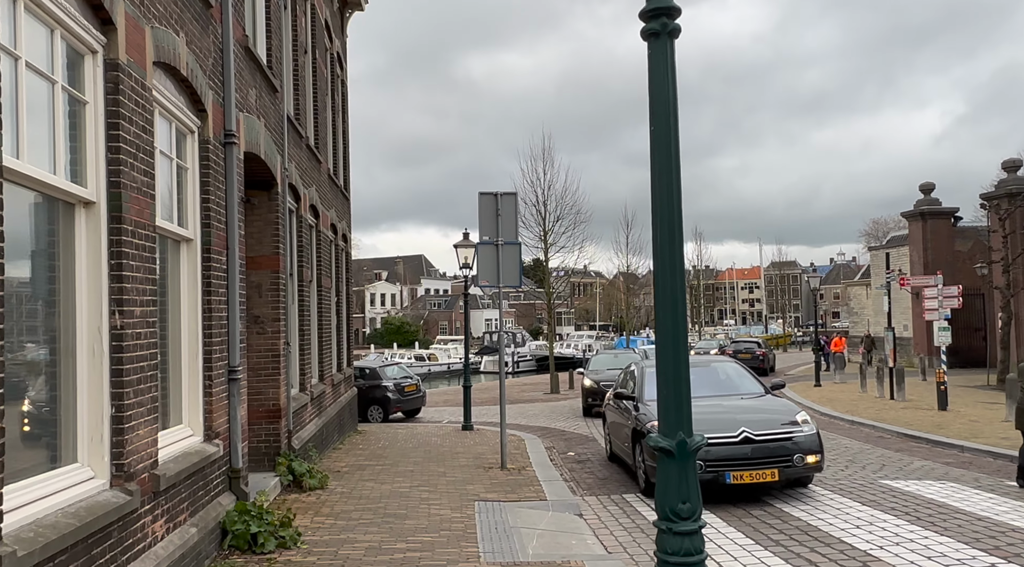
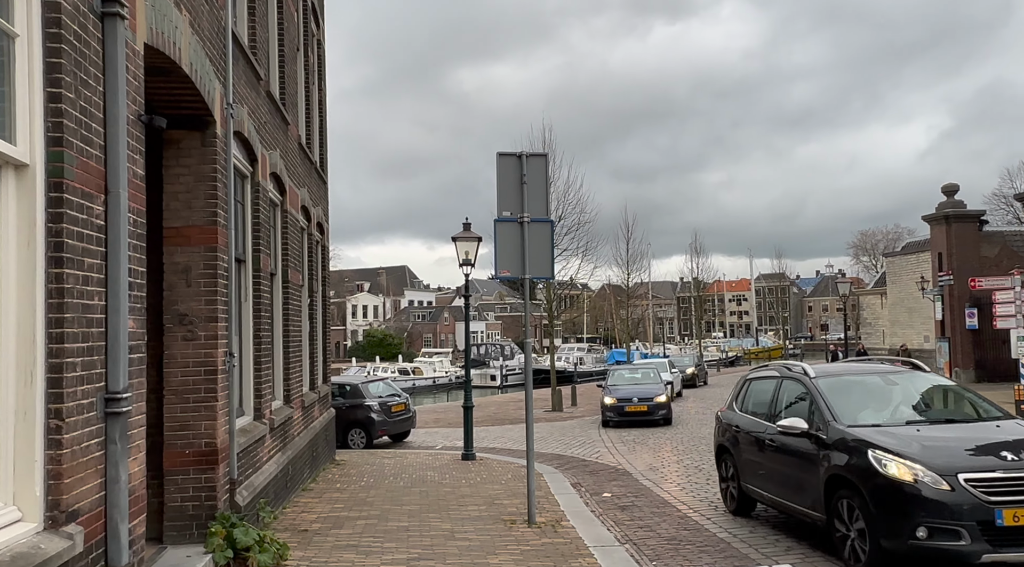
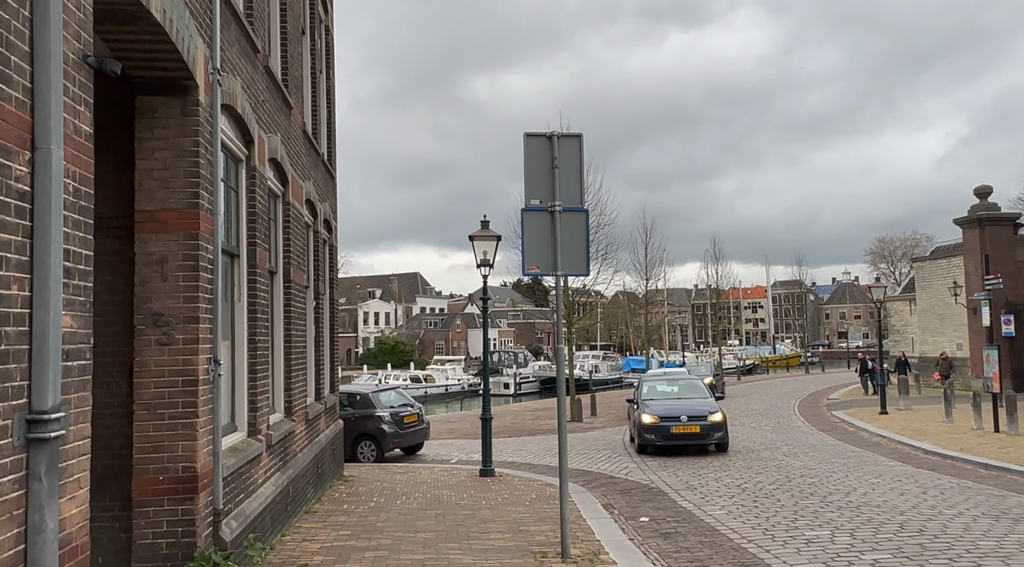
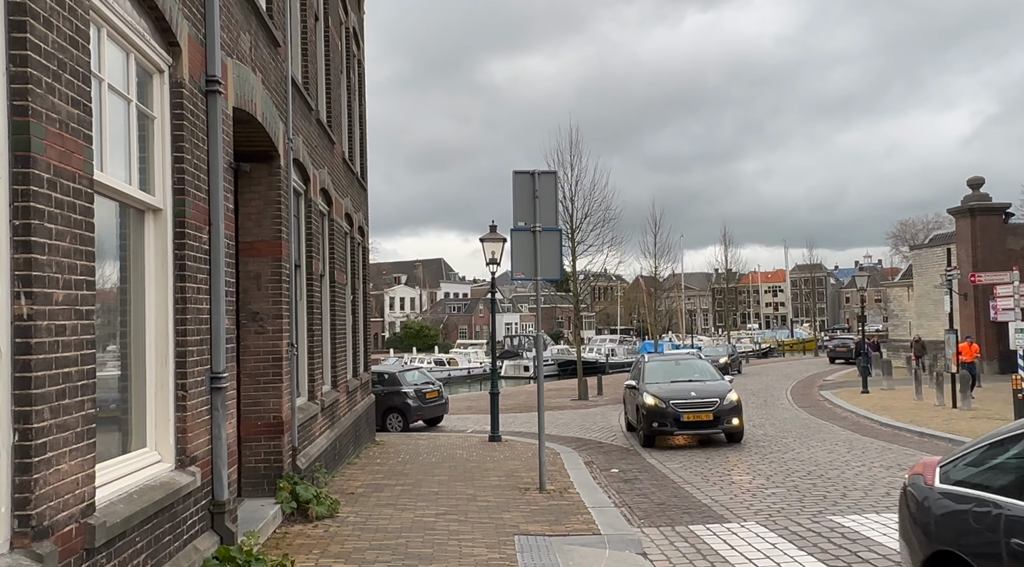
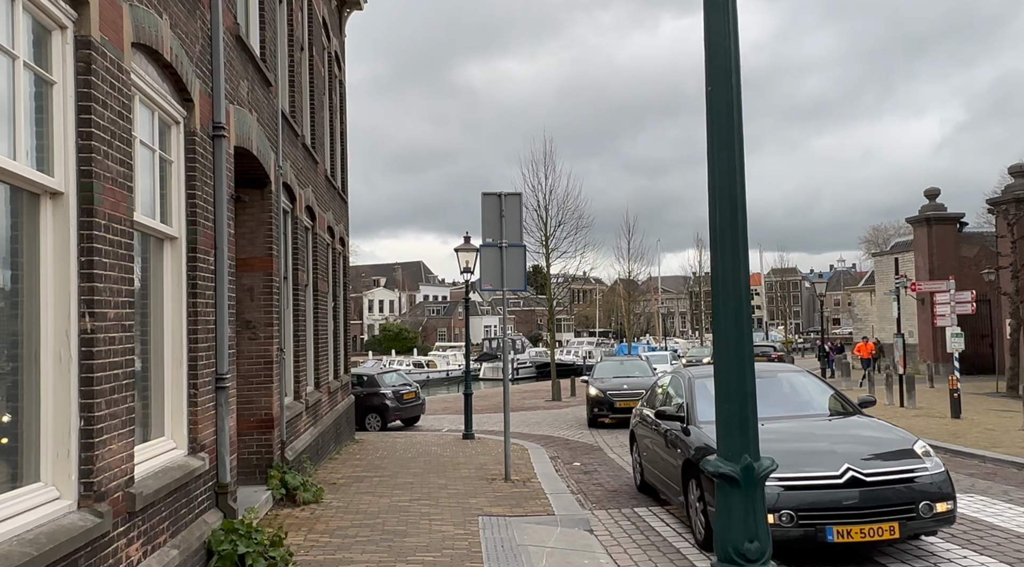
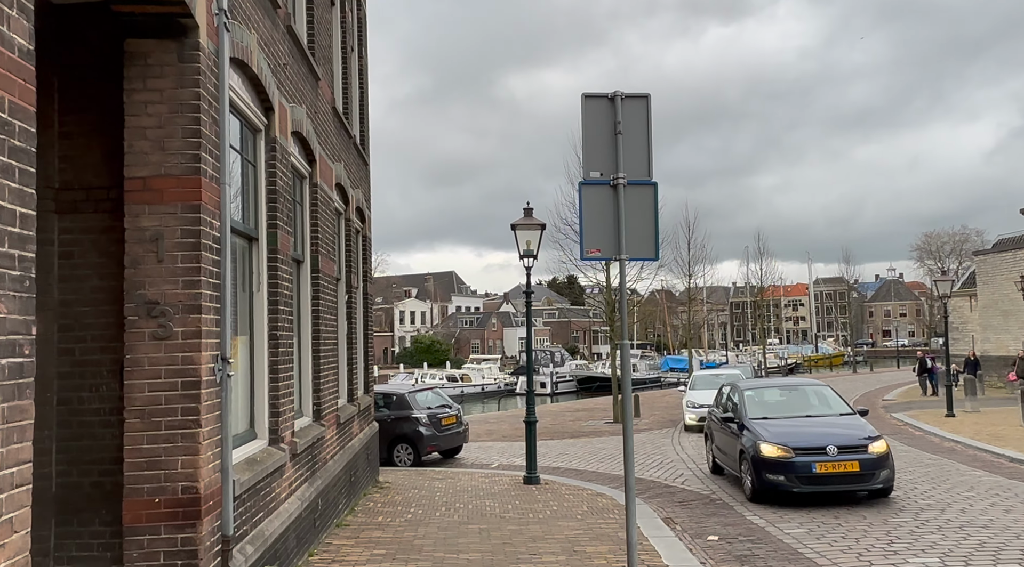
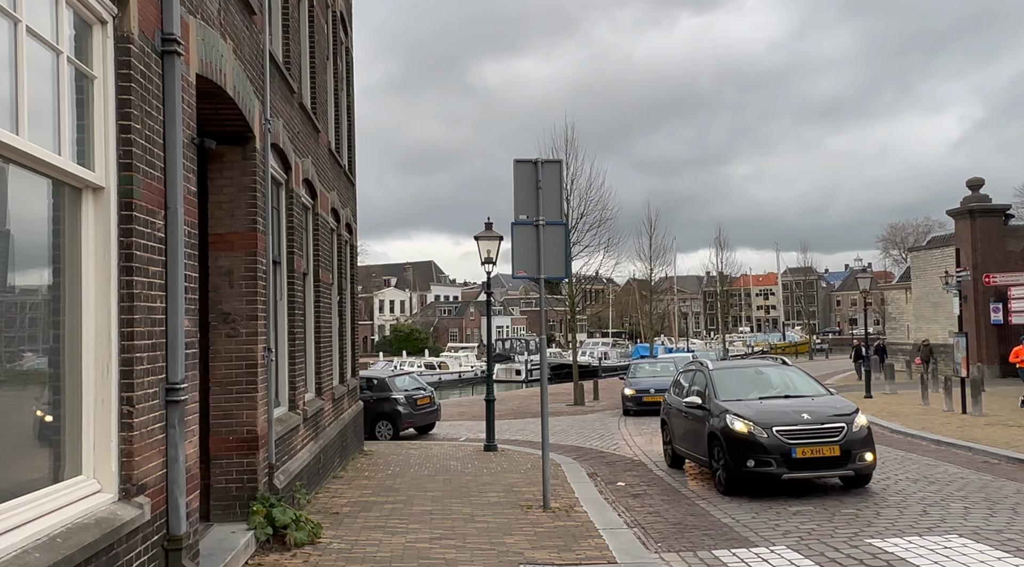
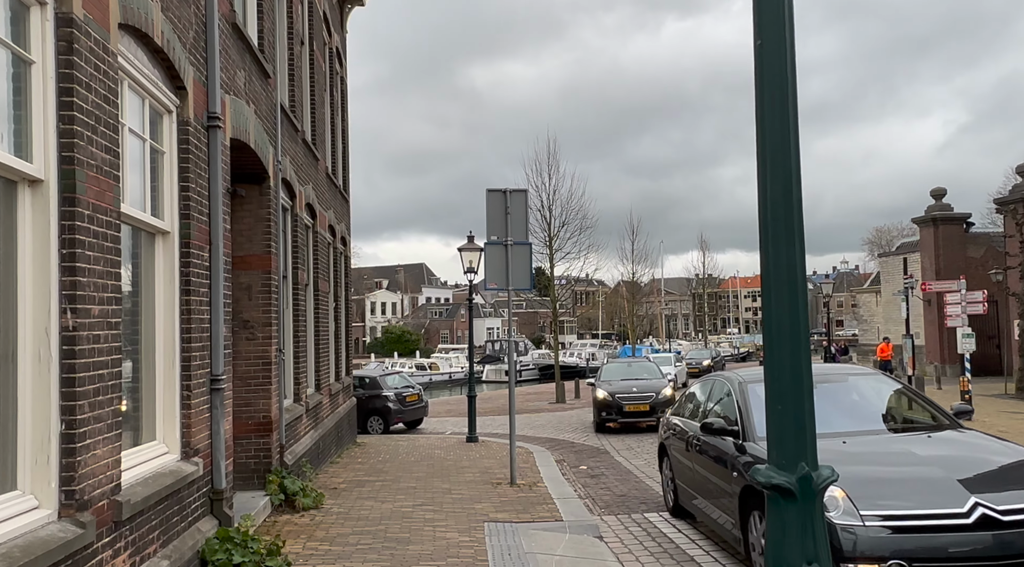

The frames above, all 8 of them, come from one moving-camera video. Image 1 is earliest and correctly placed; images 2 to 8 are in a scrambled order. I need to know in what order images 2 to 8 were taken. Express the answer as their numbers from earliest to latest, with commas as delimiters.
5, 8, 4, 7, 2, 3, 6
